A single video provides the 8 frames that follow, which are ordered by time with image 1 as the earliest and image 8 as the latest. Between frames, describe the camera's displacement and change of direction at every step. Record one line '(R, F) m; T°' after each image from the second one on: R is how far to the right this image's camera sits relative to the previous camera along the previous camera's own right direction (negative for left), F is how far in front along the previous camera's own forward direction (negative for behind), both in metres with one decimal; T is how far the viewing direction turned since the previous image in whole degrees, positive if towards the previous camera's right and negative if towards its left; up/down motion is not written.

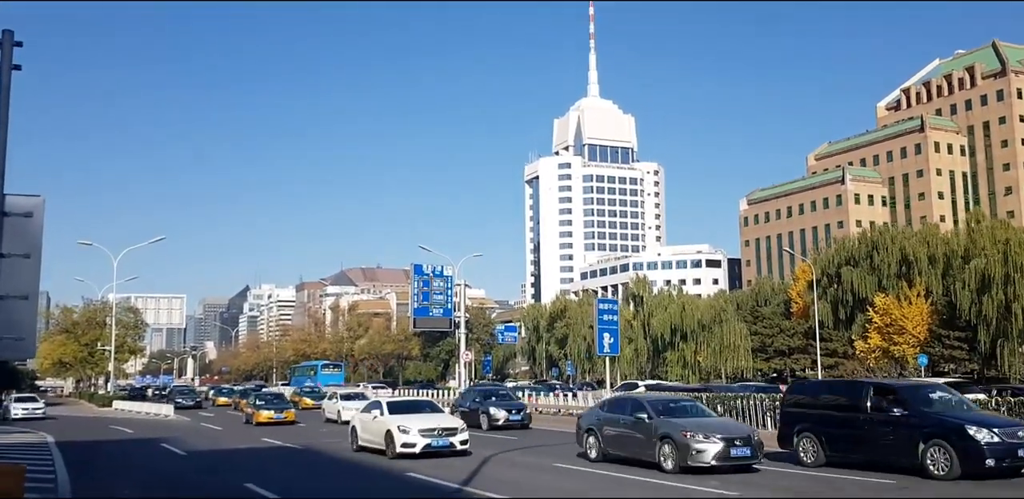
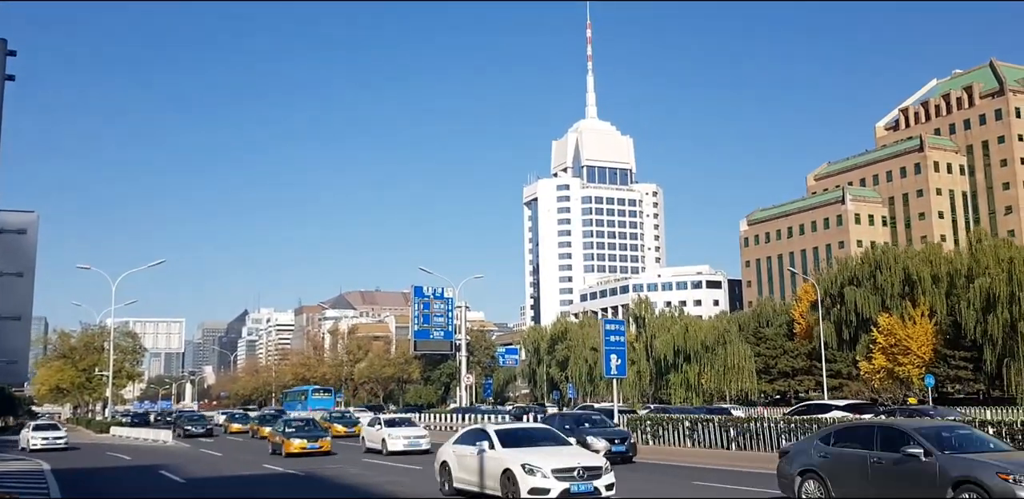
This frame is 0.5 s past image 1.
(-0.1, +0.3) m; 0°
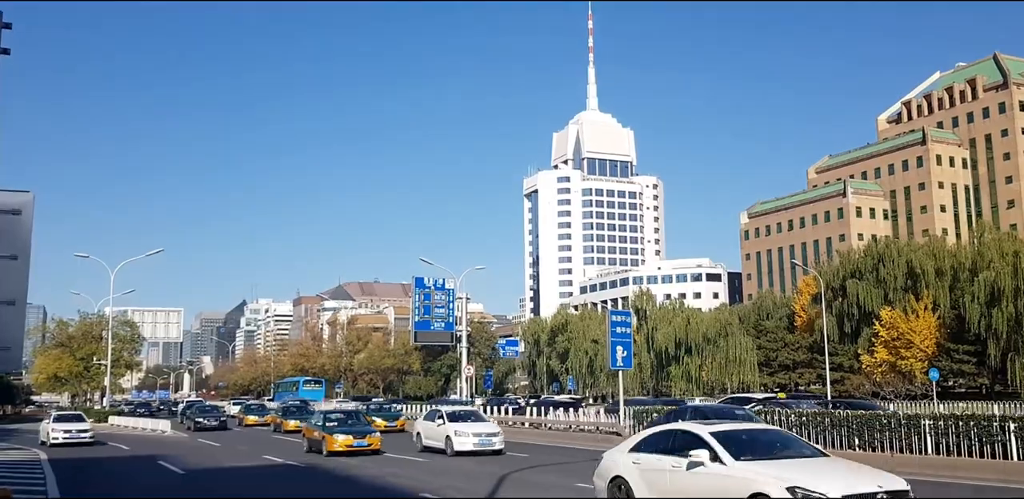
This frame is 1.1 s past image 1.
(-0.1, +0.3) m; 0°
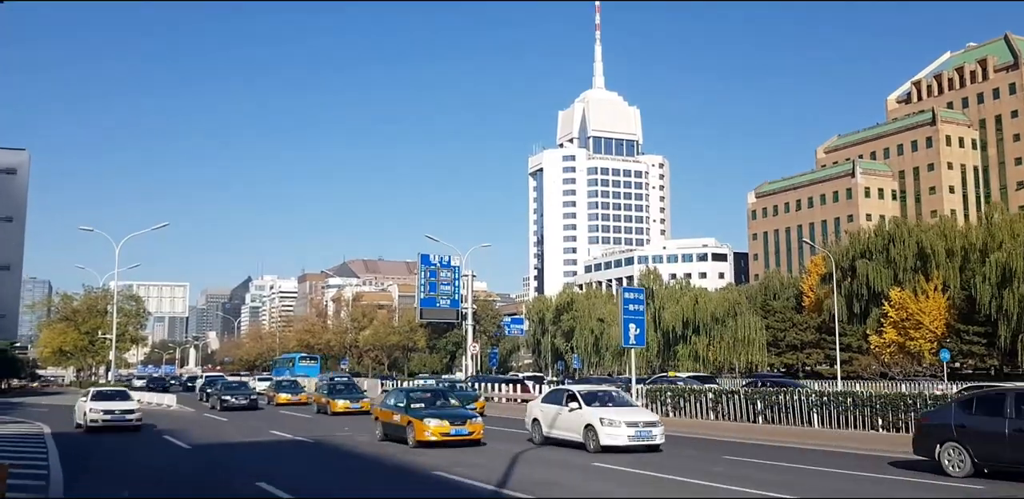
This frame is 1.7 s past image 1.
(-0.2, +0.4) m; 0°
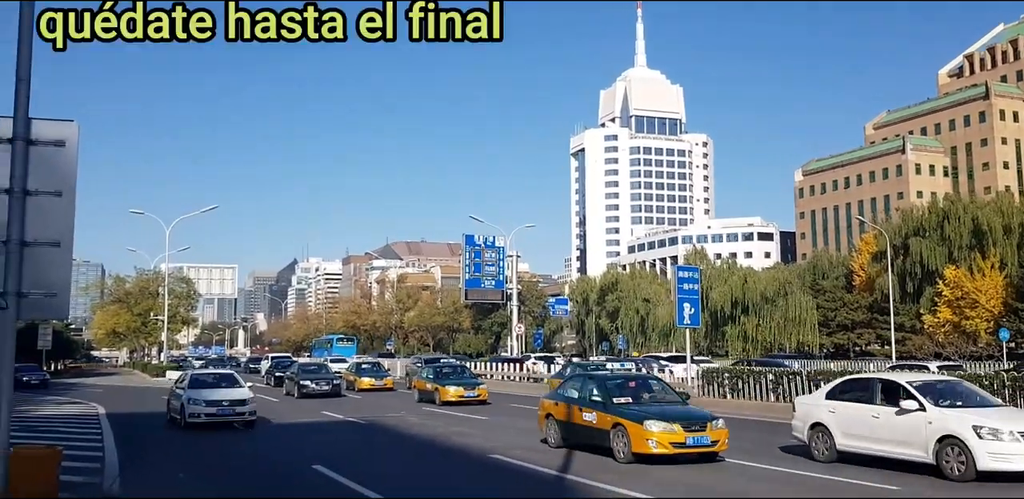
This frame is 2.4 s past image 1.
(-0.2, +0.4) m; -3°
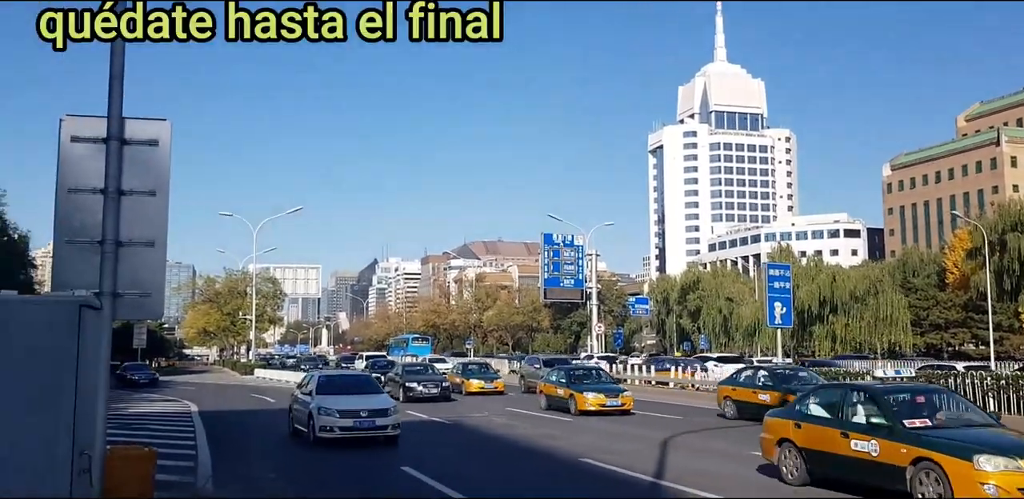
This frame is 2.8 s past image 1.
(-0.1, +0.3) m; -5°
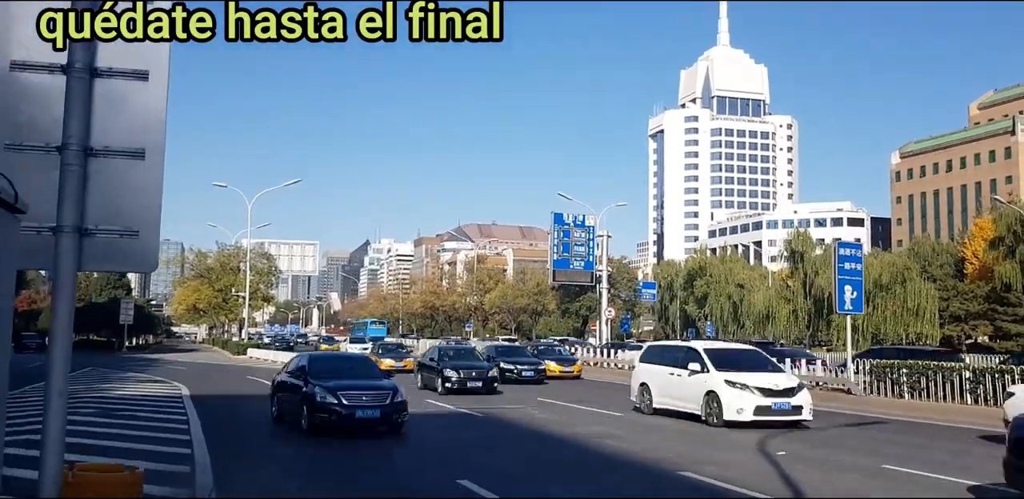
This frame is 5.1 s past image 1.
(-1.0, +2.3) m; +1°
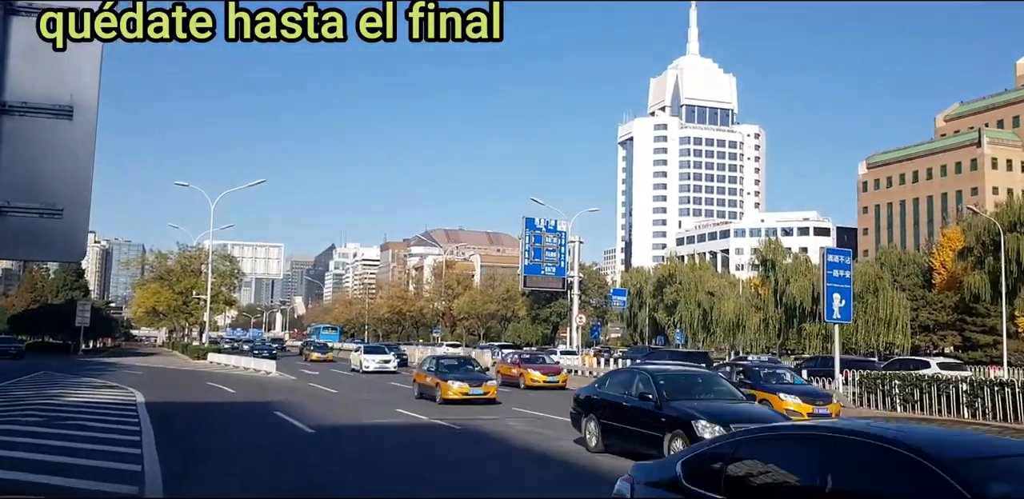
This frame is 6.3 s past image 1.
(-0.2, +0.8) m; +2°
